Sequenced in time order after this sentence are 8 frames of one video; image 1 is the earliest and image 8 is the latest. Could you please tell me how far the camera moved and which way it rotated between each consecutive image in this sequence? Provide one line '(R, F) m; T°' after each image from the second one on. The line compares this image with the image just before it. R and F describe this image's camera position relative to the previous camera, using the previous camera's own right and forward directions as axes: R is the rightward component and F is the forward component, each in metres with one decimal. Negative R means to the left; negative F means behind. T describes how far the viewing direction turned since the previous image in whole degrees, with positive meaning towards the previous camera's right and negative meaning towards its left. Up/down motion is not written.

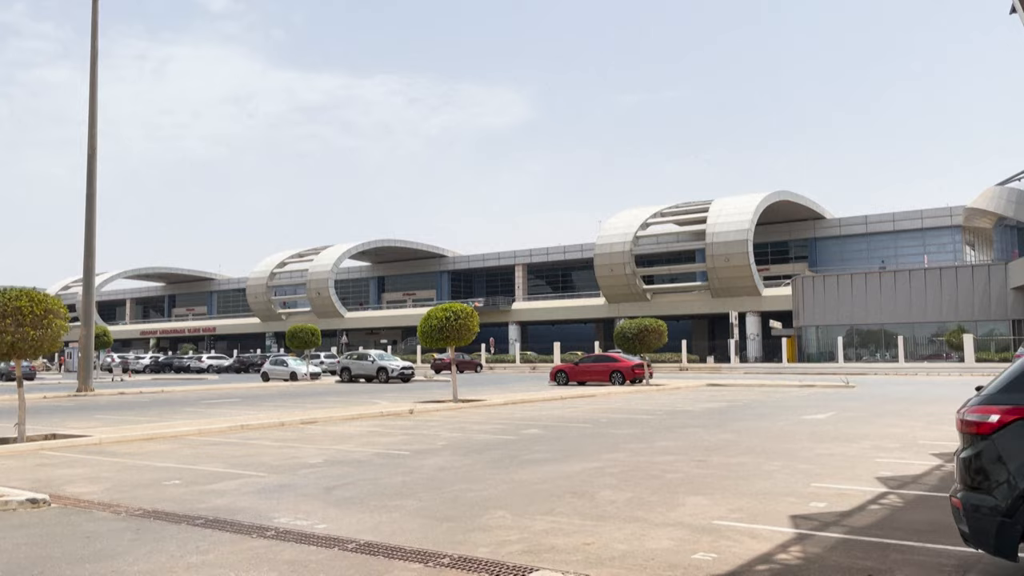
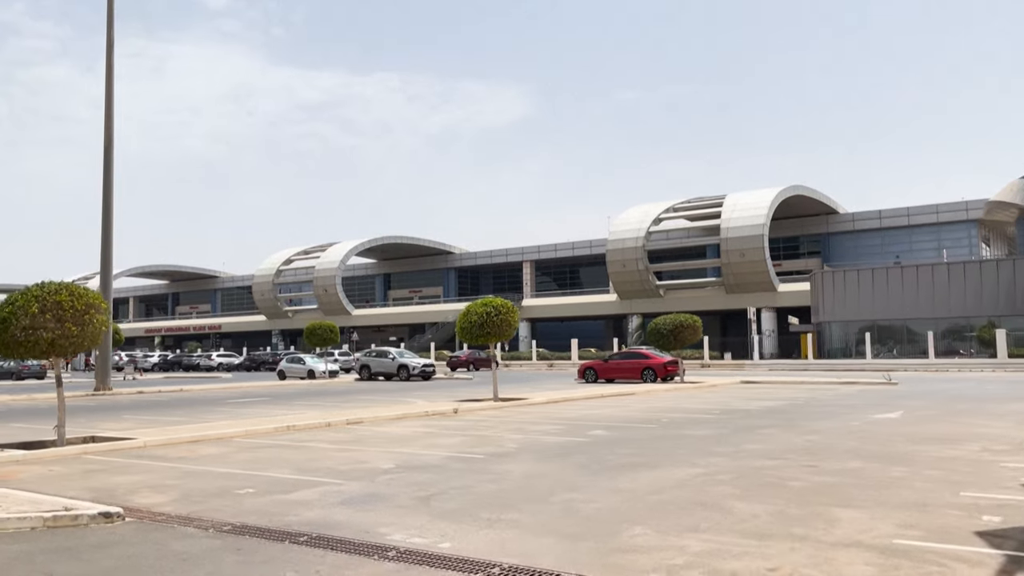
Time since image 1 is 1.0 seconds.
(-1.3, +0.9) m; 0°
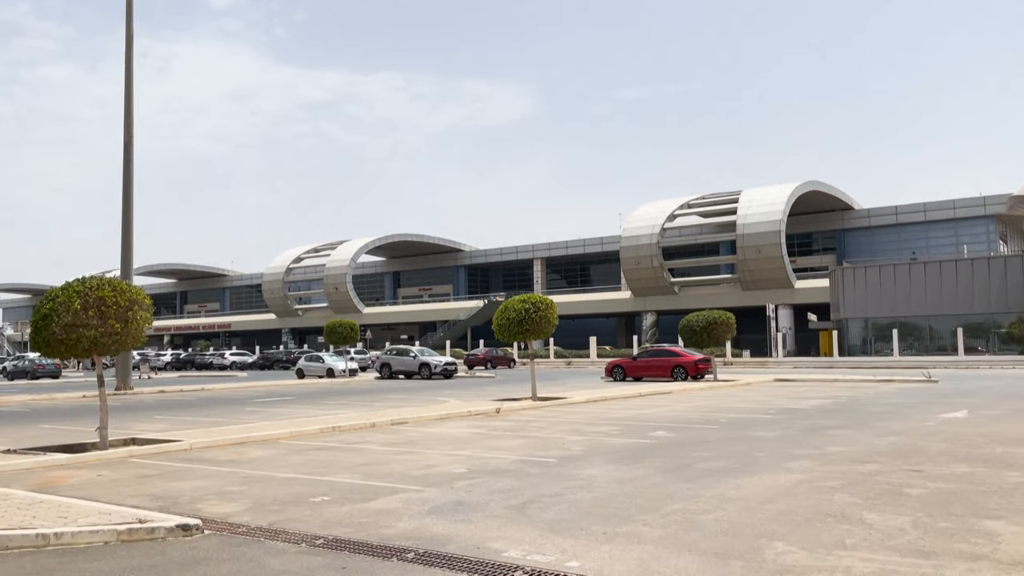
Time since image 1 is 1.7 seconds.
(-1.0, +0.7) m; 0°
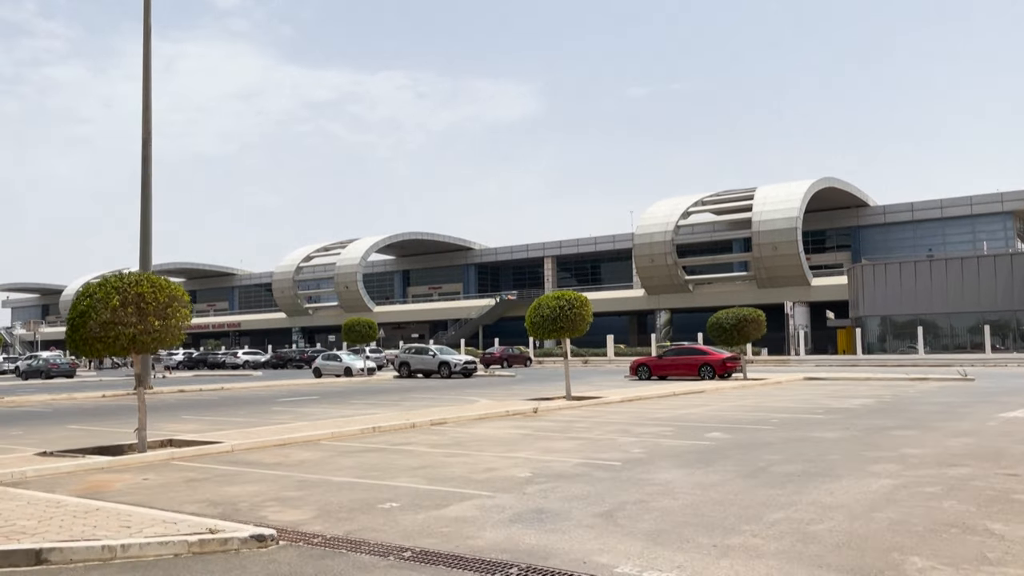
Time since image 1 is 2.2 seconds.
(-0.8, +0.5) m; 0°
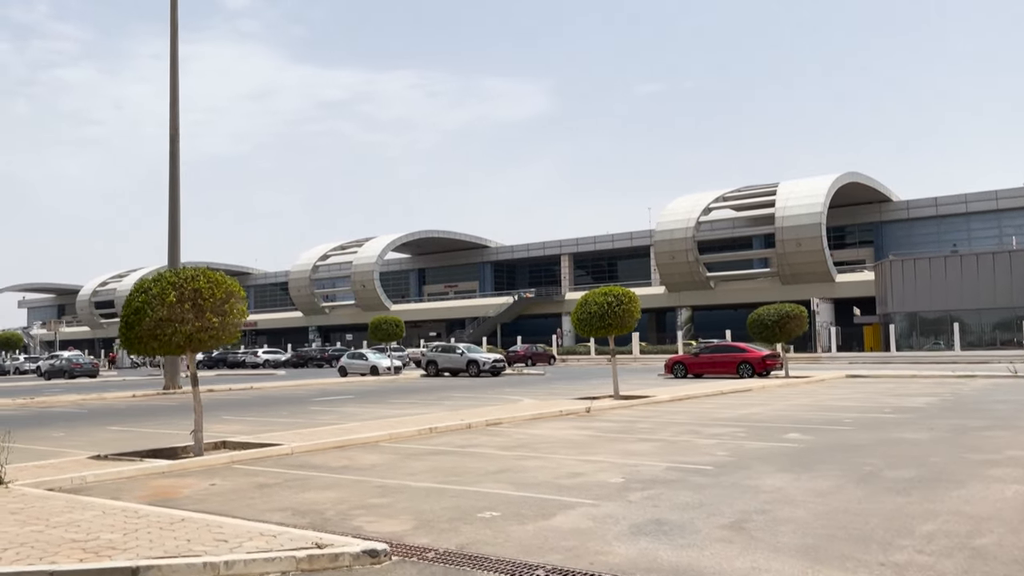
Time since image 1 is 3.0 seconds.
(-1.0, +0.6) m; -1°
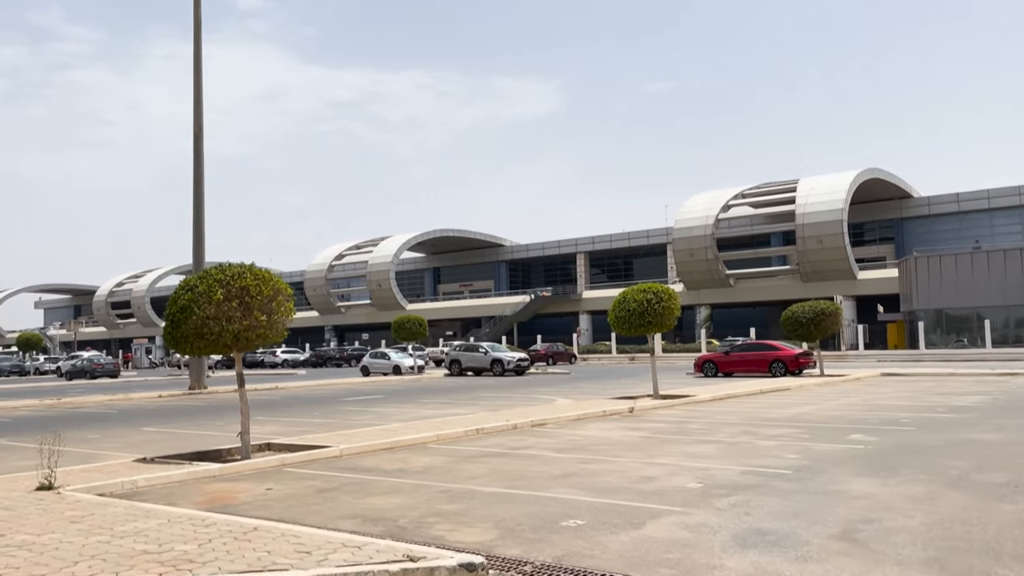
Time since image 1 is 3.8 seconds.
(-0.7, +0.4) m; -1°
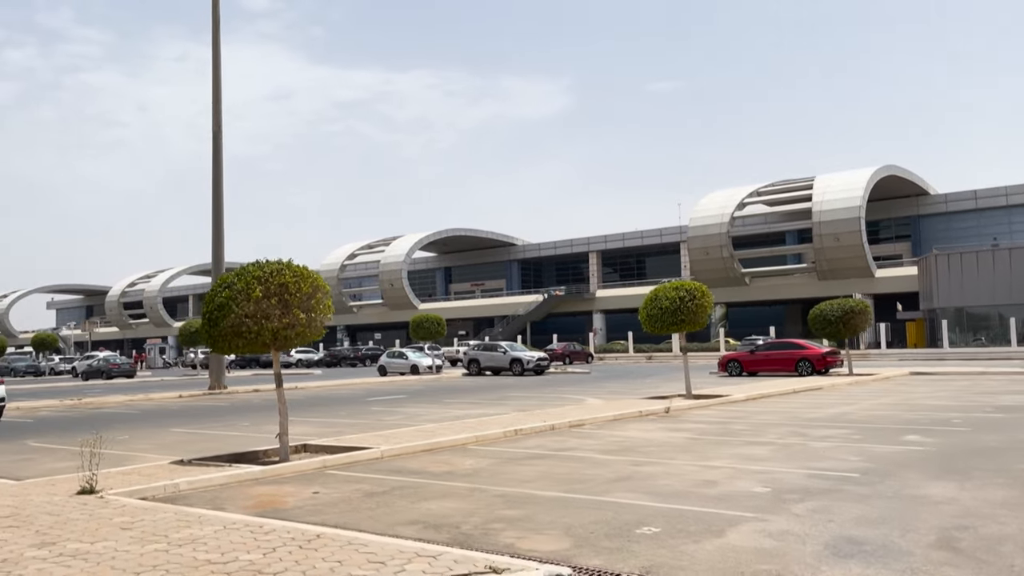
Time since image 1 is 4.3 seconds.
(-0.6, +0.4) m; -1°
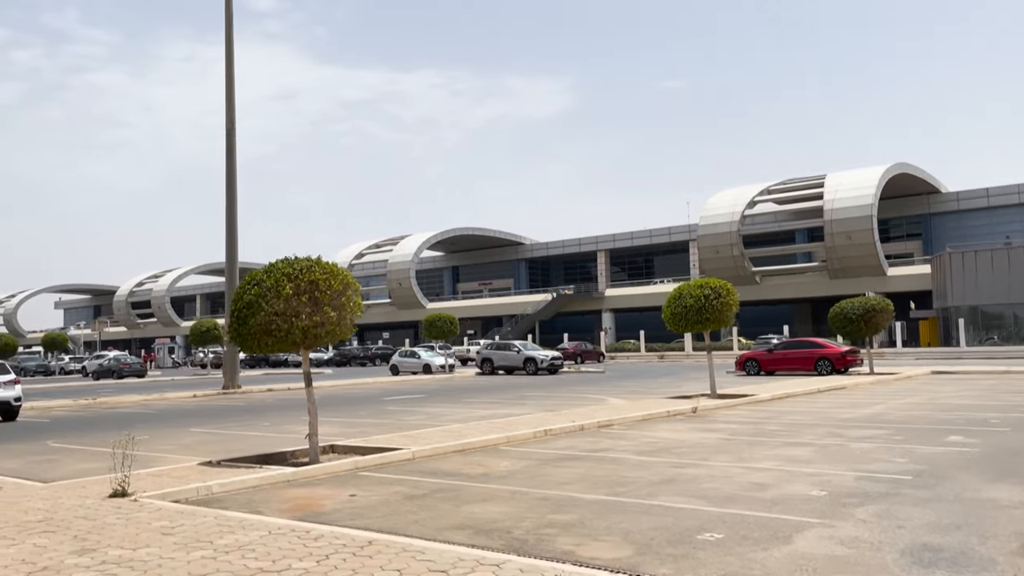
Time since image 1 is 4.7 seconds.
(-0.4, +0.3) m; 0°
